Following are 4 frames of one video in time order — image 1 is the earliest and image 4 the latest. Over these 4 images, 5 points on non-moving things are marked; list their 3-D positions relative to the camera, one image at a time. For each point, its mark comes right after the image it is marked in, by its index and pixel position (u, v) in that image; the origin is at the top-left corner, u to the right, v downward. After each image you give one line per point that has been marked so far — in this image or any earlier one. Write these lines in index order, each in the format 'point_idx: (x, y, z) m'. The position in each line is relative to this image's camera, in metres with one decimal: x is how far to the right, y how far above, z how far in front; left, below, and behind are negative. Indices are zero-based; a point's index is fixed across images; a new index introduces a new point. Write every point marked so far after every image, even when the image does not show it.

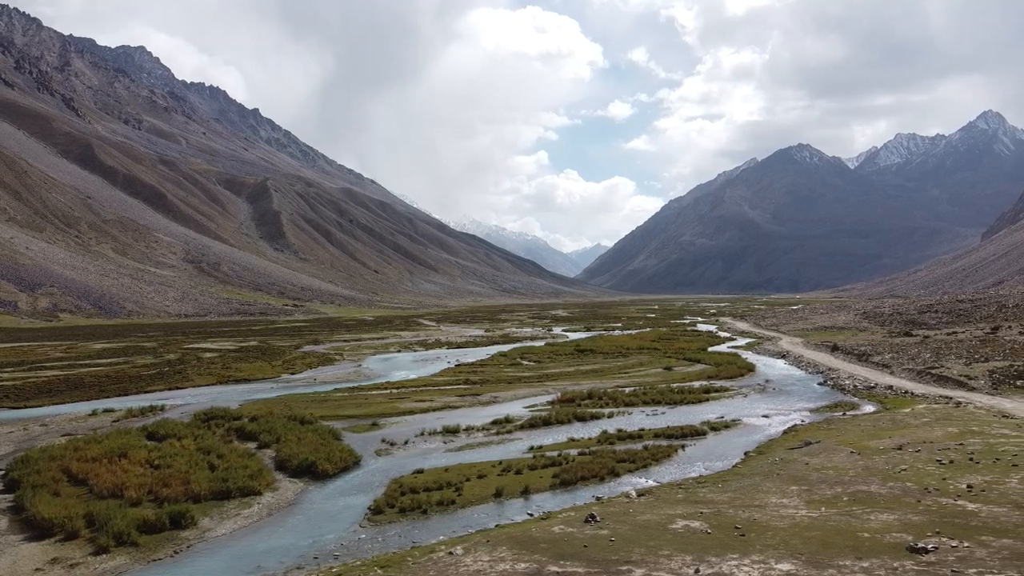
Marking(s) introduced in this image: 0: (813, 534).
0: (+8.2, -6.6, +16.0) m
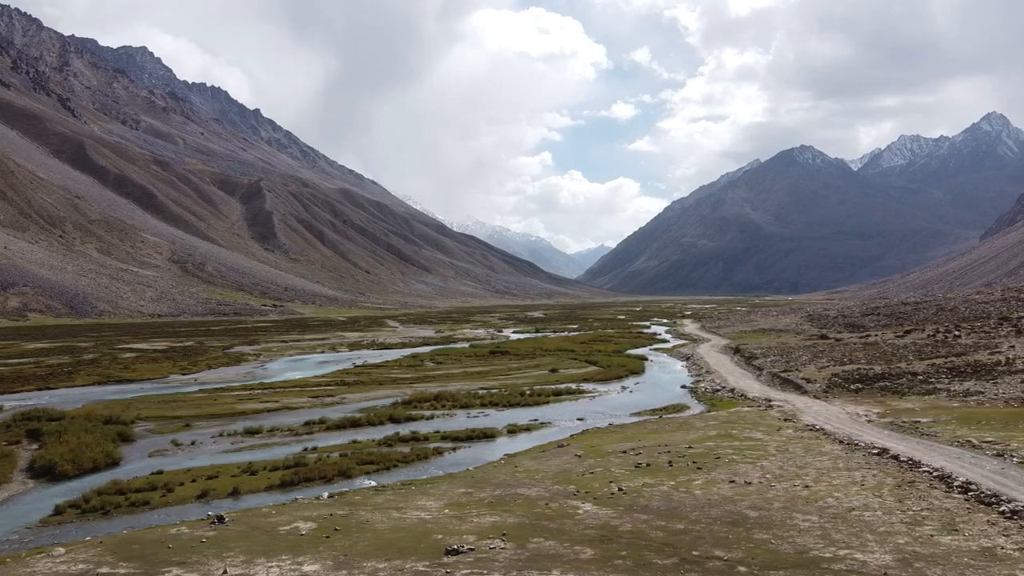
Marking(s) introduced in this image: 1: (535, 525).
0: (-3.2, -6.8, +16.2) m
1: (+0.6, -6.6, +16.6) m
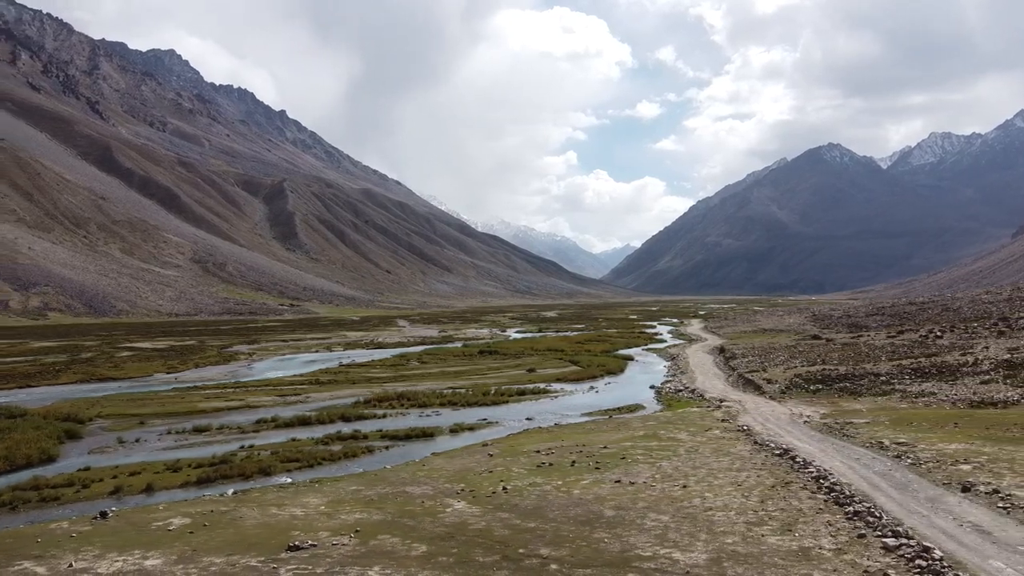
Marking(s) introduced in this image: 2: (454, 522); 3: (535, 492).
0: (-7.2, -6.8, +16.5) m
1: (-3.3, -6.6, +16.8) m
2: (-1.7, -6.5, +16.7) m
3: (+0.8, -6.6, +19.3) m
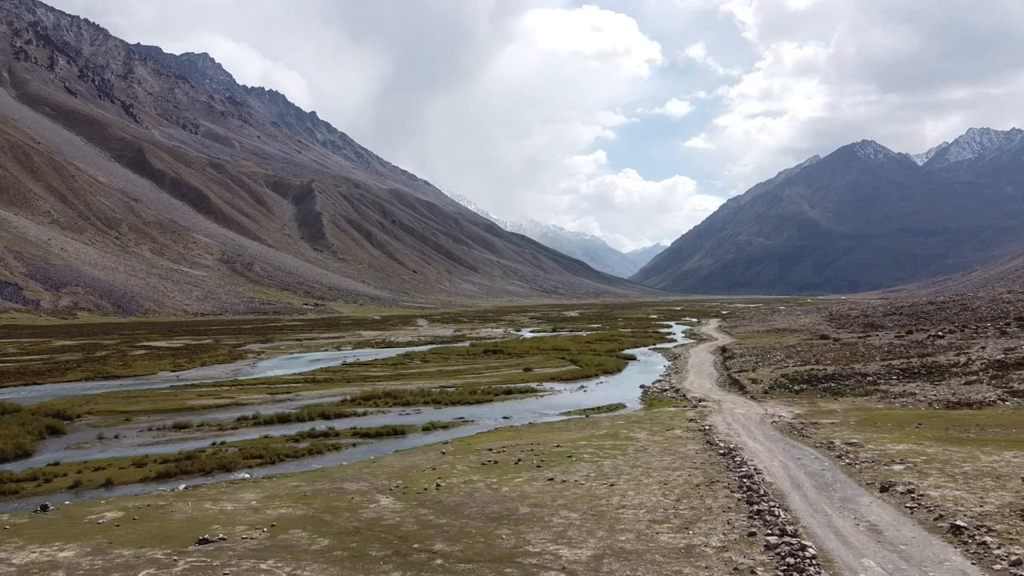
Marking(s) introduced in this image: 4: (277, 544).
0: (-9.5, -6.7, +17.0) m
1: (-5.7, -6.5, +17.1) m
2: (-4.1, -6.5, +17.0) m
3: (-1.5, -6.5, +19.5) m
4: (-5.9, -6.4, +15.1) m
